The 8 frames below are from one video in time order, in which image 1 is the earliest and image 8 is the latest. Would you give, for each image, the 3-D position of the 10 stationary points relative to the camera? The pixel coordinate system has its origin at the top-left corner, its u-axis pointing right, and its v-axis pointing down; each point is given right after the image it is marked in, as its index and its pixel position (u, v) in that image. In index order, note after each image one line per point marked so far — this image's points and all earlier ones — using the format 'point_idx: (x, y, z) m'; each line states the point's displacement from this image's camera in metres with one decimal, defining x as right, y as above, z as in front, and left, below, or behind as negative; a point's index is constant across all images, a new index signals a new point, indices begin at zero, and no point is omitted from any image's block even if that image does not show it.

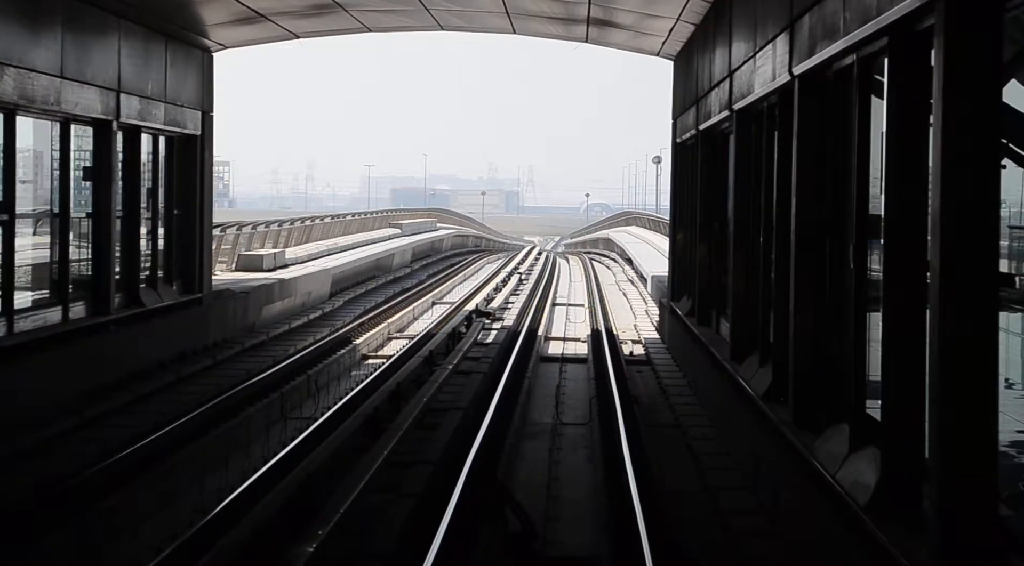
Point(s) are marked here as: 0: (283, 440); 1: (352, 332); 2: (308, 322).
0: (-2.2, -1.5, +10.8) m
1: (-2.5, -0.7, +17.5) m
2: (-3.3, -0.7, +18.0) m
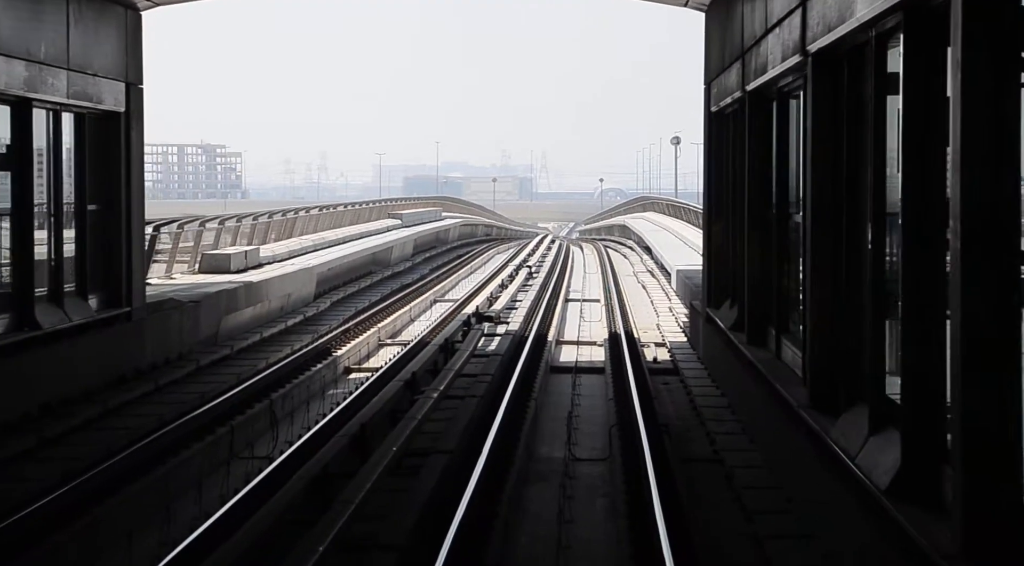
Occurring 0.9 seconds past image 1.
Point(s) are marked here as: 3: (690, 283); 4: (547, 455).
0: (-2.2, -1.6, +8.6) m
1: (-2.4, -0.8, +15.3) m
2: (-3.2, -0.7, +15.8) m
3: (+2.2, 0.0, +13.6) m
4: (+0.3, -1.5, +10.0) m
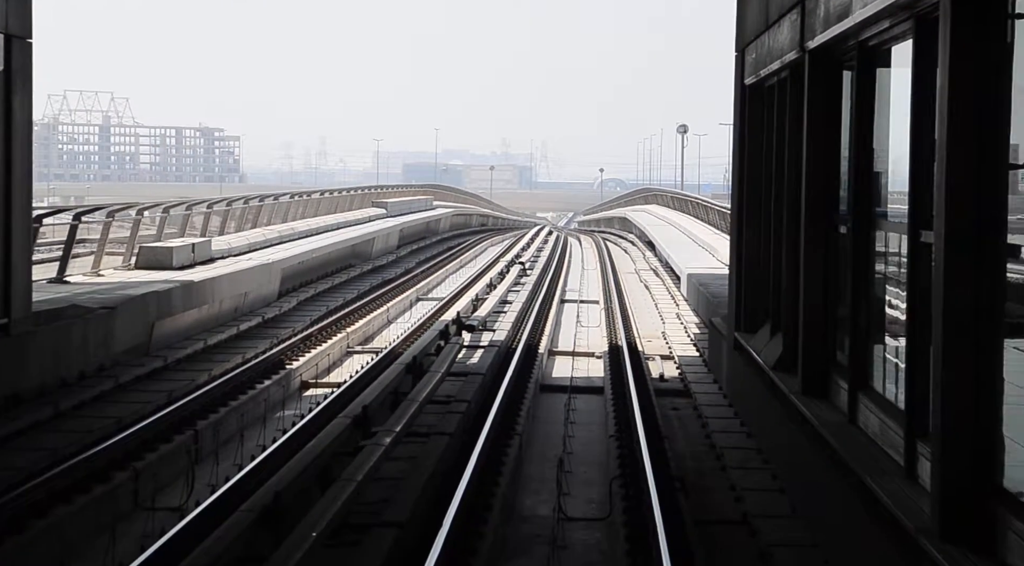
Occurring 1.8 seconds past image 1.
0: (-2.3, -1.6, +6.6) m
1: (-2.6, -0.8, +13.3) m
2: (-3.4, -0.7, +13.8) m
3: (+2.0, -0.1, +11.5) m
4: (+0.1, -1.6, +8.0) m
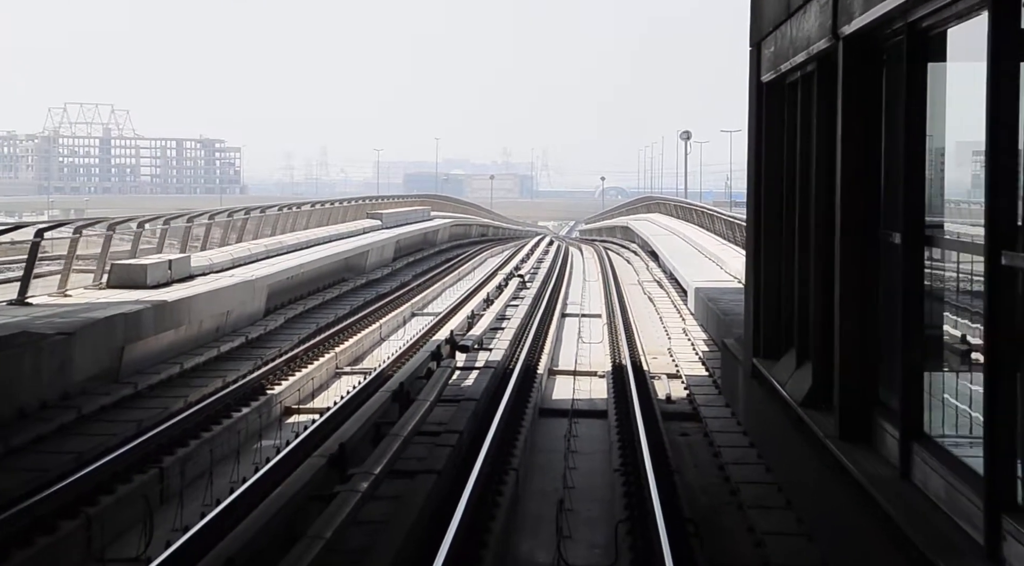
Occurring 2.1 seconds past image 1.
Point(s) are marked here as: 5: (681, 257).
0: (-2.4, -1.8, +5.8) m
1: (-2.6, -1.0, +12.5) m
2: (-3.4, -0.9, +13.0) m
3: (+2.0, -0.3, +10.8) m
4: (+0.1, -1.8, +7.2) m
5: (+2.8, +0.4, +18.4) m
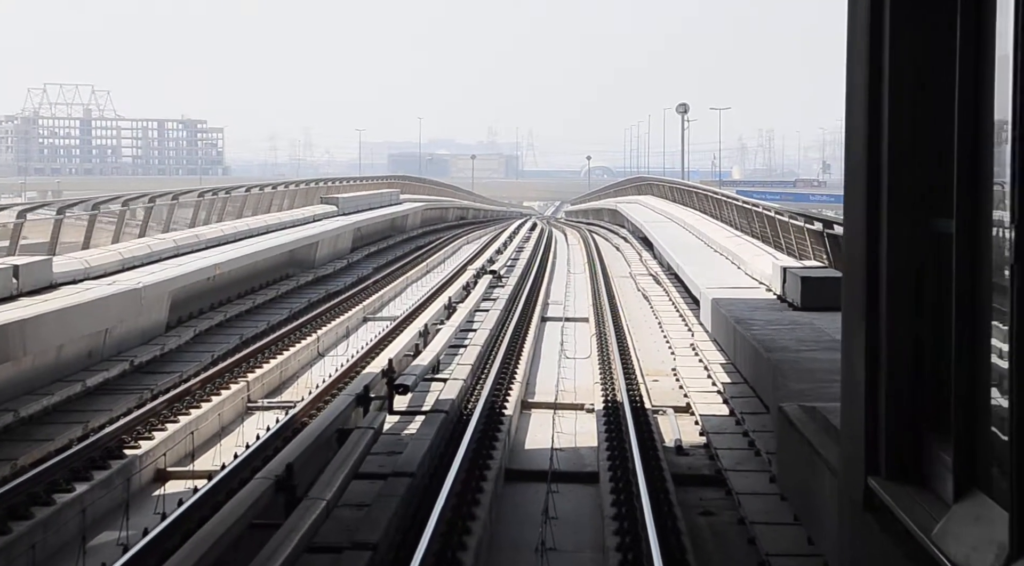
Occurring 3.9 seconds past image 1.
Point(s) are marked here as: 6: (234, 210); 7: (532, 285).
0: (-2.6, -2.0, +2.7) m
1: (-2.9, -1.1, +9.3) m
2: (-3.7, -1.0, +9.8) m
3: (+1.6, -0.4, +7.6) m
4: (-0.2, -2.0, +4.1) m
5: (+2.3, +0.4, +15.3) m
6: (-4.4, +1.2, +17.9) m
7: (+0.3, 0.0, +19.1) m
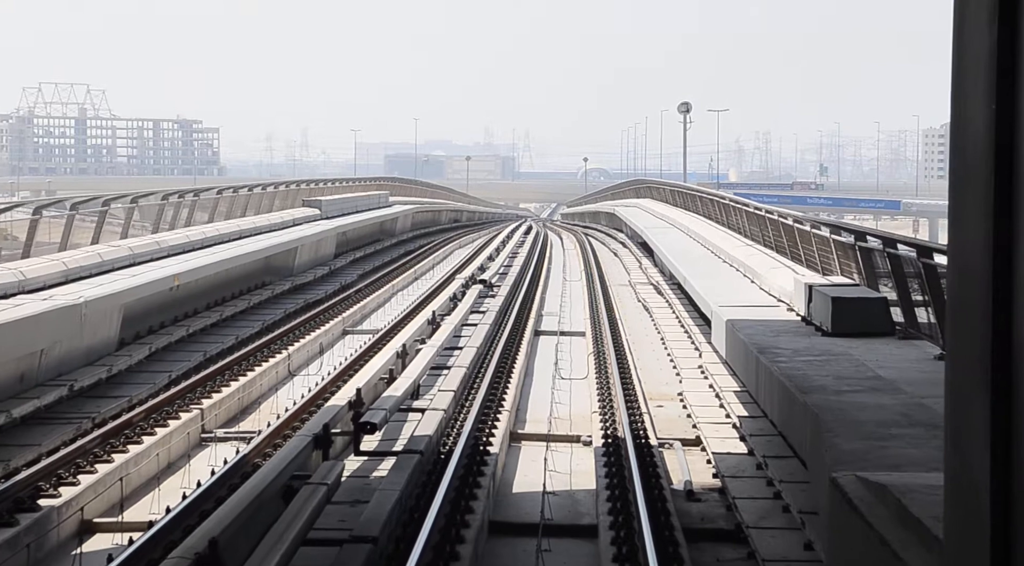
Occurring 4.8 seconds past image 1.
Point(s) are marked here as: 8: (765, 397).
0: (-2.7, -2.1, +1.4) m
1: (-3.0, -1.2, +8.1) m
2: (-3.8, -1.1, +8.6) m
3: (+1.5, -0.5, +6.4) m
4: (-0.3, -2.1, +2.9) m
5: (+2.2, +0.3, +14.1) m
6: (-4.6, +1.0, +16.6) m
7: (+0.2, -0.2, +17.8) m
8: (+1.6, -0.7, +7.1) m
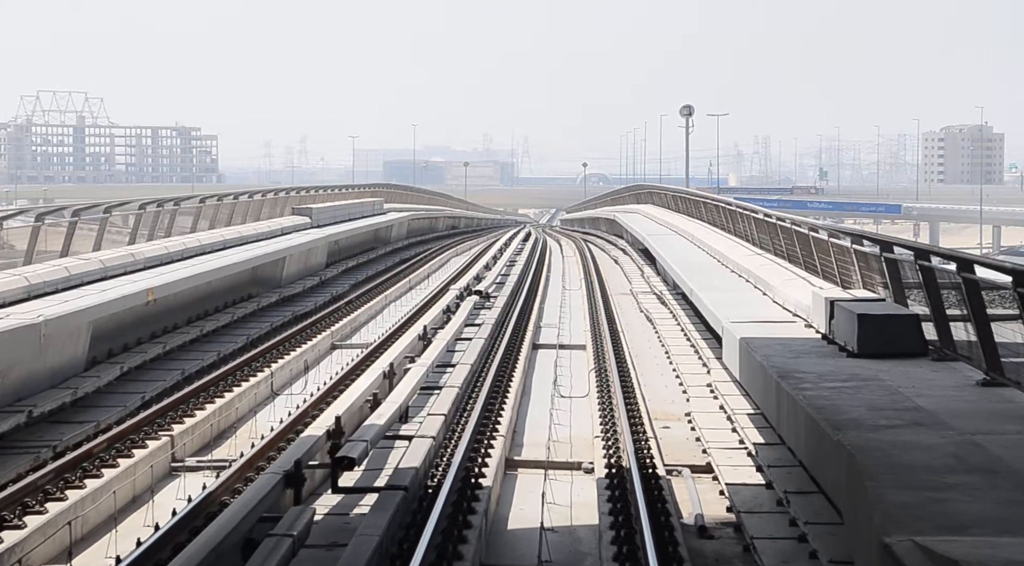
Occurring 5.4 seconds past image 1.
0: (-2.7, -2.2, +0.7) m
1: (-3.1, -1.3, +7.4) m
2: (-3.9, -1.2, +7.9) m
3: (+1.5, -0.6, +5.7) m
4: (-0.3, -2.2, +2.2) m
5: (+2.2, +0.2, +13.4) m
6: (-4.6, +0.9, +15.9) m
7: (+0.2, -0.3, +17.1) m
8: (+1.6, -0.8, +6.4) m
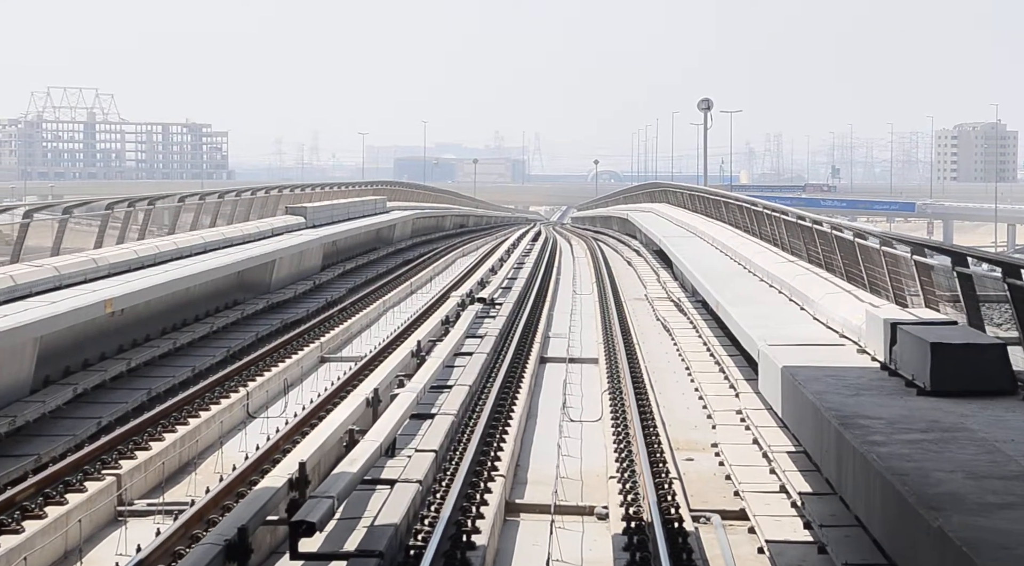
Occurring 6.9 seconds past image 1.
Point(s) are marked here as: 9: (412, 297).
0: (-2.8, -2.4, -0.5) m
1: (-3.1, -1.4, +6.1) m
2: (-3.9, -1.3, +6.7) m
3: (+1.5, -0.7, +4.4) m
4: (-0.3, -2.3, +0.9) m
5: (+2.2, +0.1, +12.1) m
6: (-4.5, +0.8, +14.7) m
7: (+0.3, -0.4, +15.9) m
8: (+1.5, -0.9, +5.1) m
9: (-1.7, -0.2, +19.4) m
